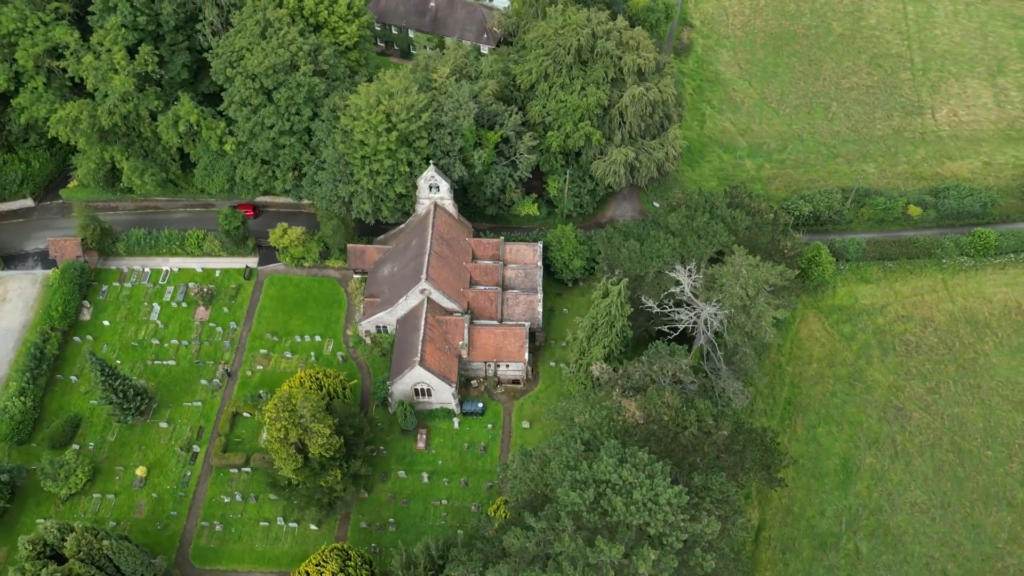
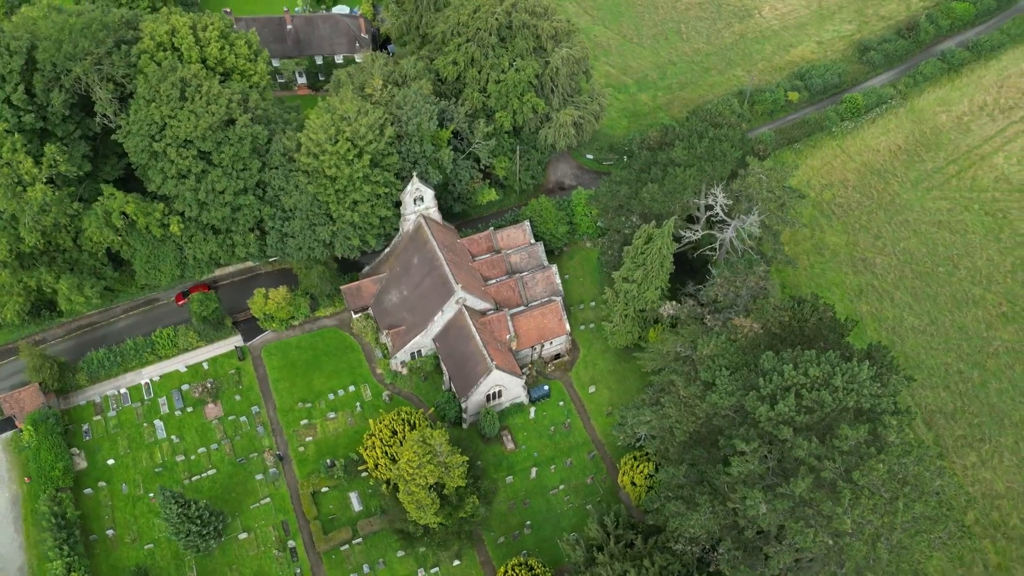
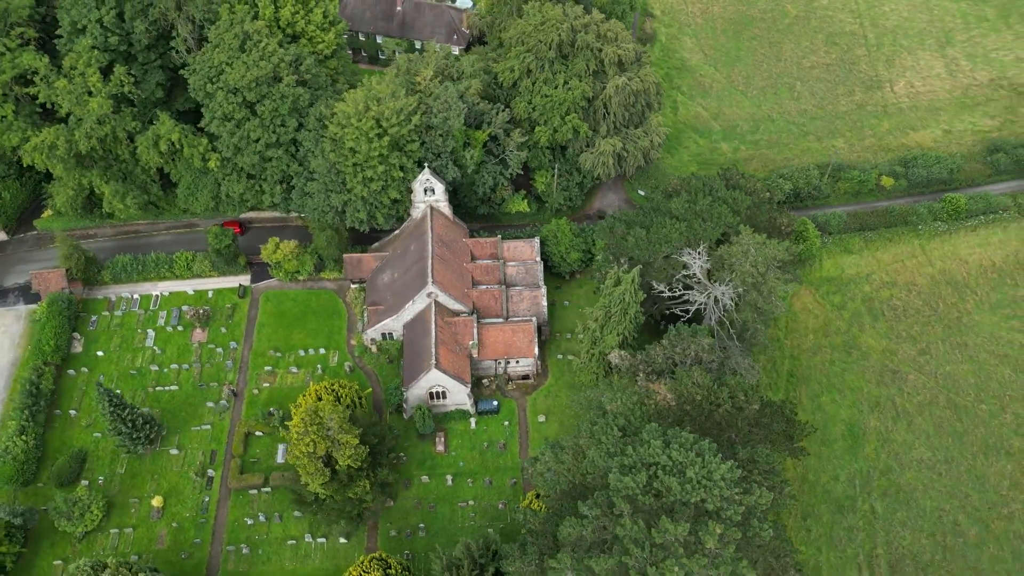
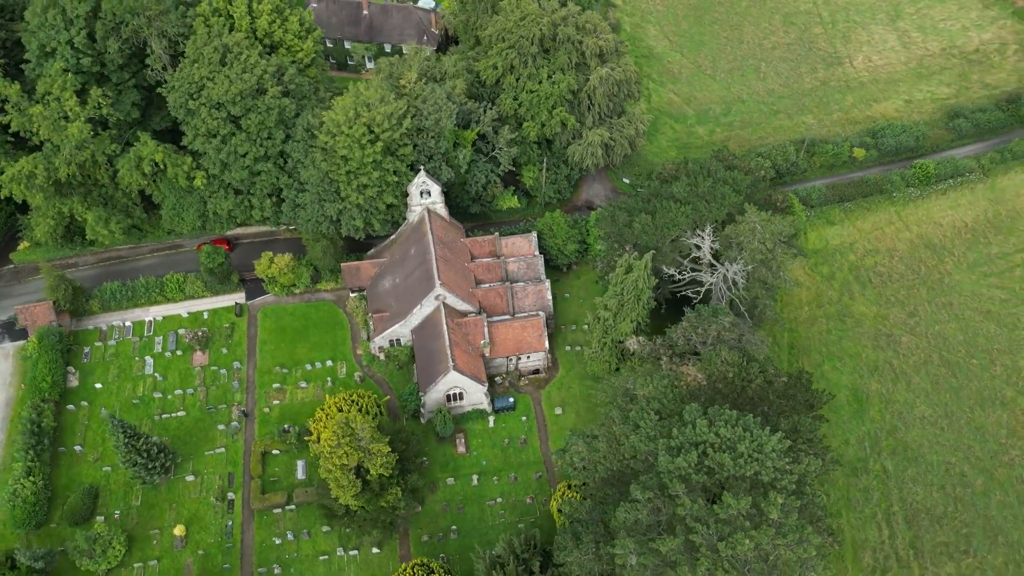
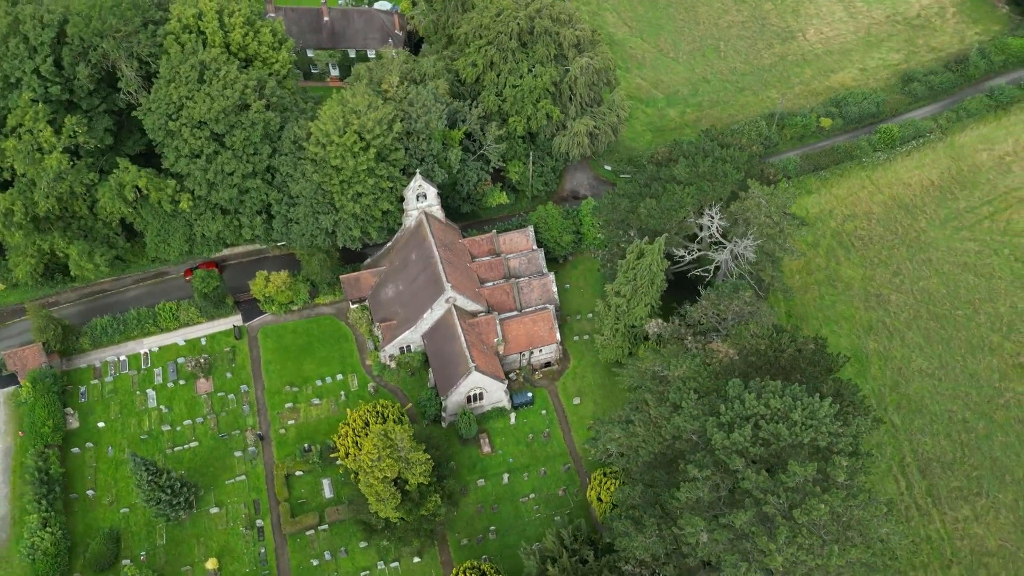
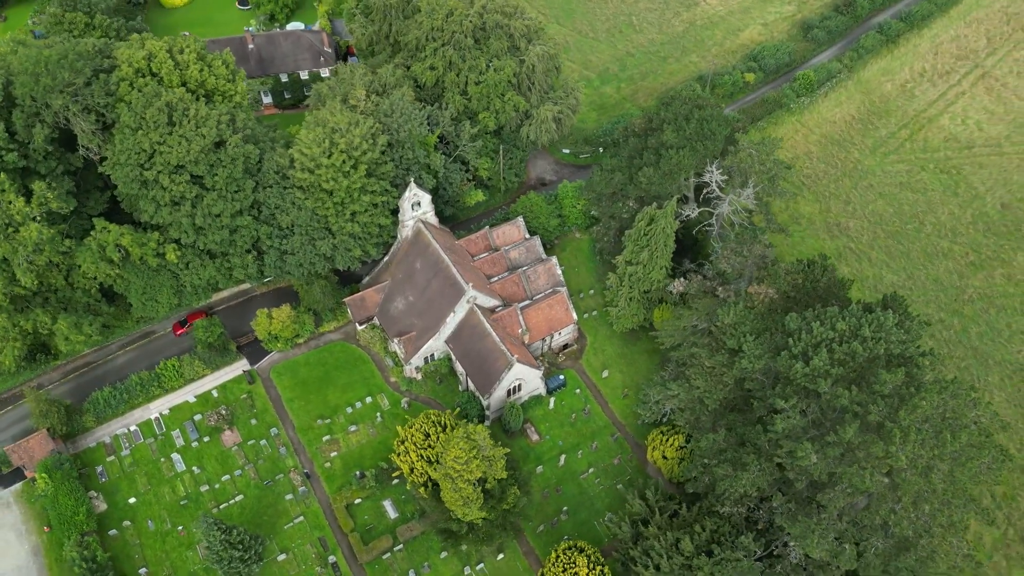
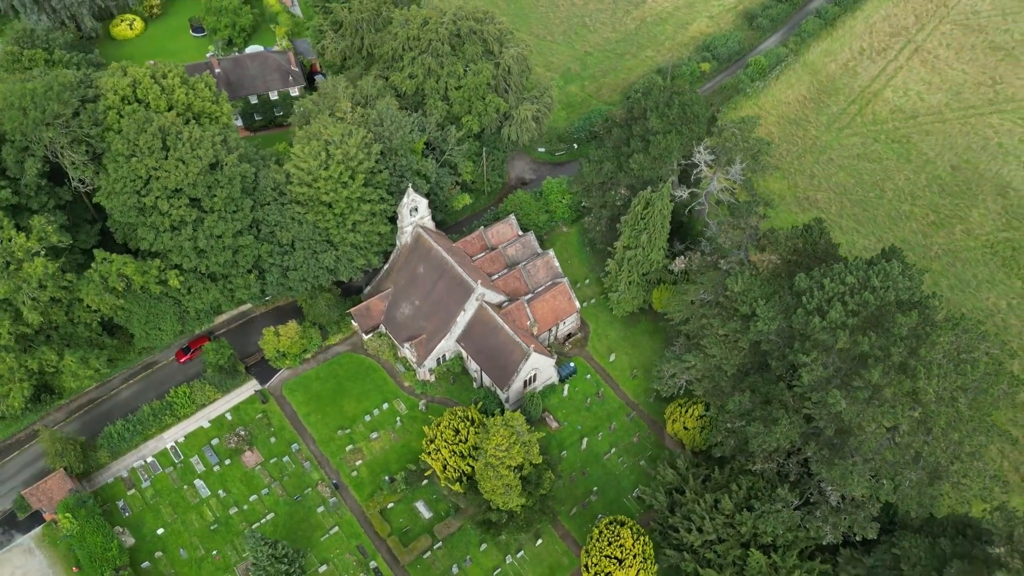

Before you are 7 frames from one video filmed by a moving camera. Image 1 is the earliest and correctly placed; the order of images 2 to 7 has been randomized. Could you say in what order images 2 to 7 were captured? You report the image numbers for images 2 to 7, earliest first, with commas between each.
3, 4, 5, 2, 6, 7
